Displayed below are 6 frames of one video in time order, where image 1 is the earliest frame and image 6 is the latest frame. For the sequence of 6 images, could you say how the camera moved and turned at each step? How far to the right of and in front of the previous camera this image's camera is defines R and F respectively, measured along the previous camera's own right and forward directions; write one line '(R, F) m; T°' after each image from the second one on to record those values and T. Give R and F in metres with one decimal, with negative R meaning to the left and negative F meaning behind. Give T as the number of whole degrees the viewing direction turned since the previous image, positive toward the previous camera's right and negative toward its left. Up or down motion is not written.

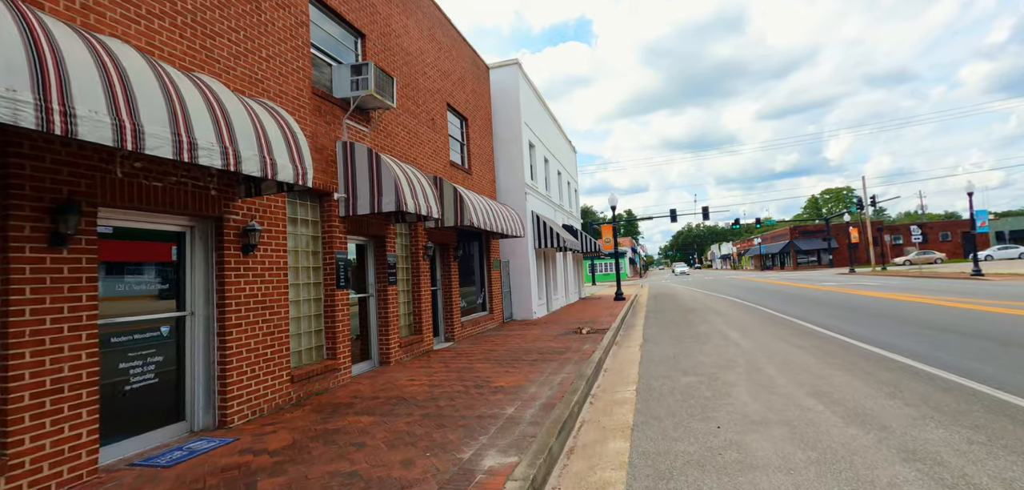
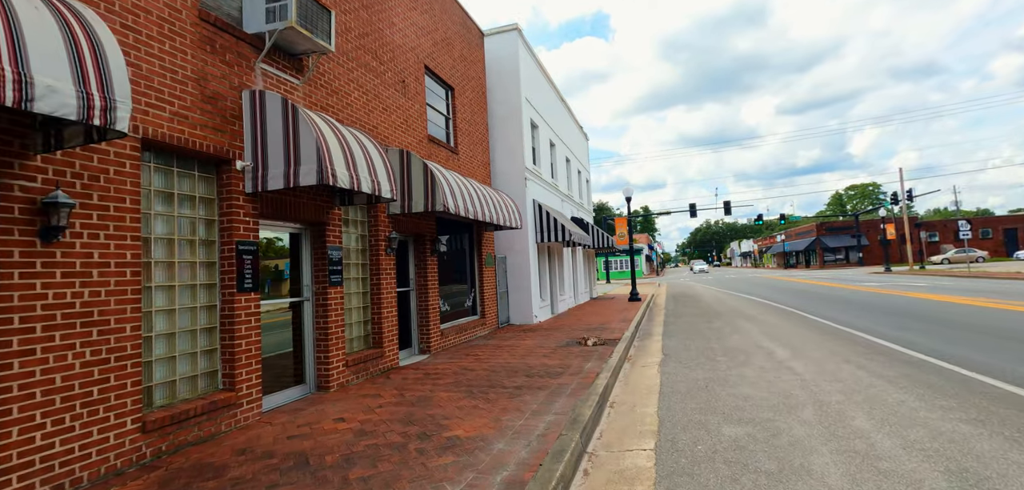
(+0.5, +2.0) m; -2°
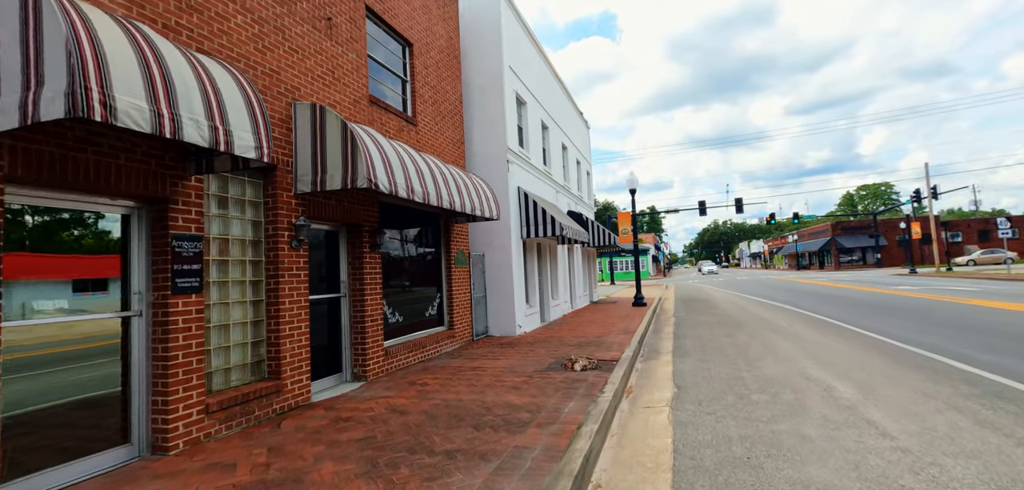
(+0.6, +2.1) m; -1°
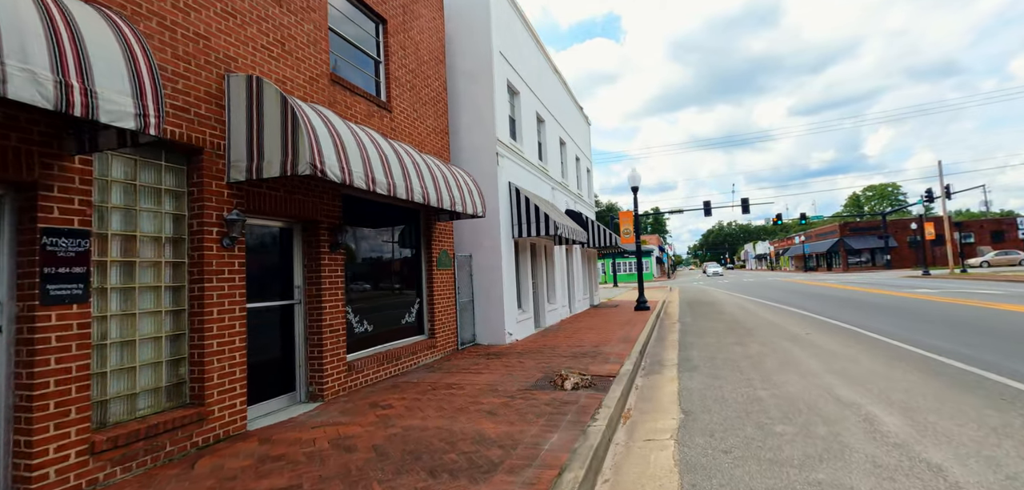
(+0.3, +0.9) m; 0°
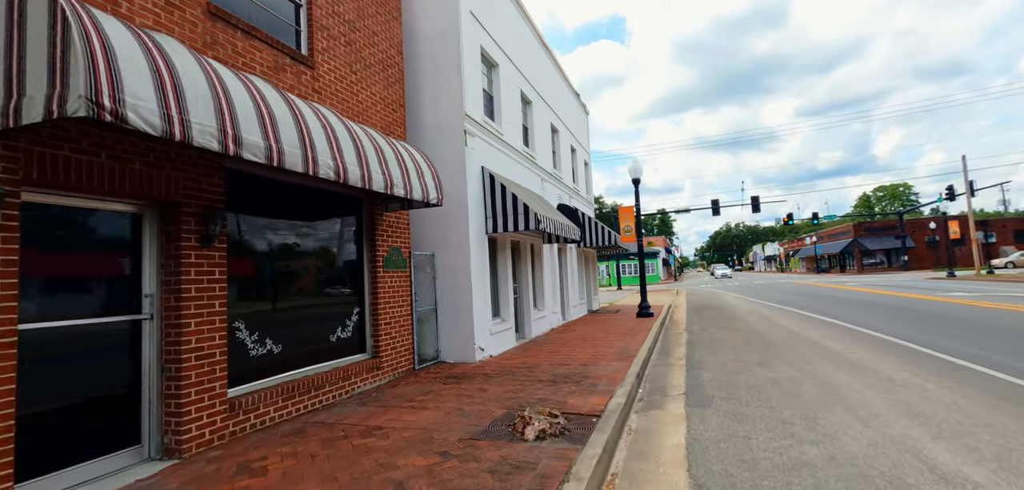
(+0.6, +1.7) m; -1°
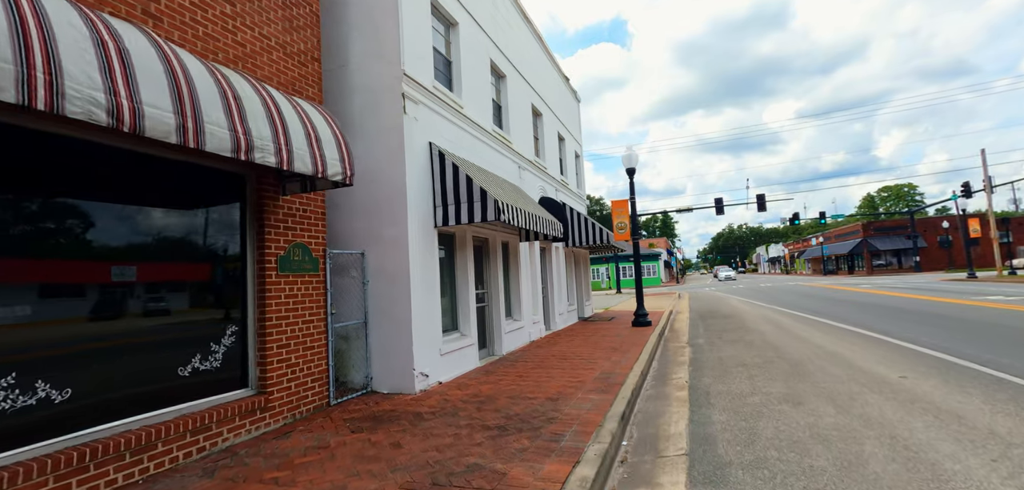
(+0.7, +1.8) m; 0°
